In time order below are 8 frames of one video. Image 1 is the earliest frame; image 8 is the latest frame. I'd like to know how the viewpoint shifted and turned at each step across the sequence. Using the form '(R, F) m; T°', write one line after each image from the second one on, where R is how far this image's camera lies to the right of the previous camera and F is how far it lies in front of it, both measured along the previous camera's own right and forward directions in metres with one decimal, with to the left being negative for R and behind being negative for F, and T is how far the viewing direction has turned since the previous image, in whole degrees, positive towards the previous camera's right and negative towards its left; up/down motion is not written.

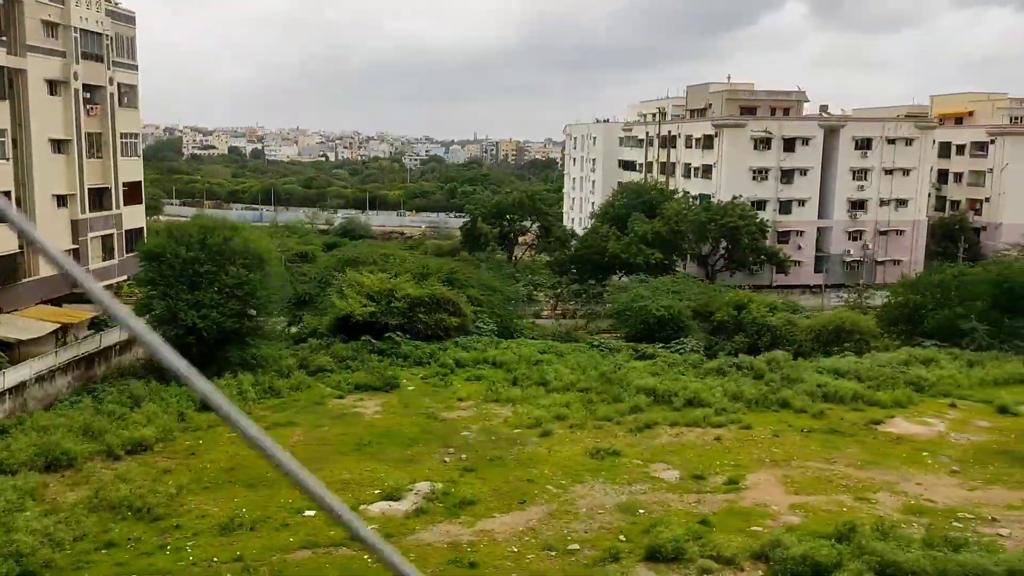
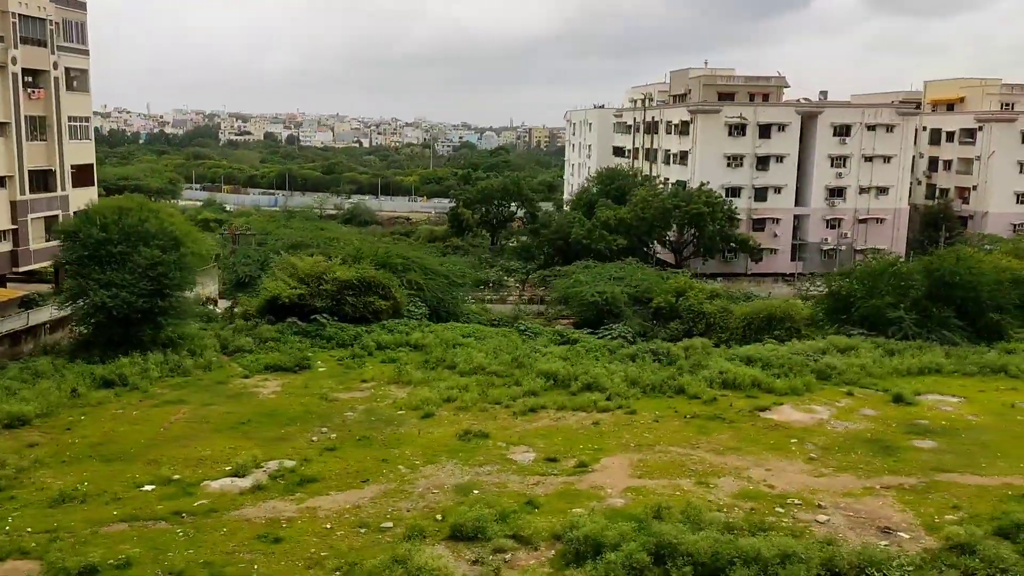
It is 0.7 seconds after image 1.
(+2.5, 0.0) m; -3°
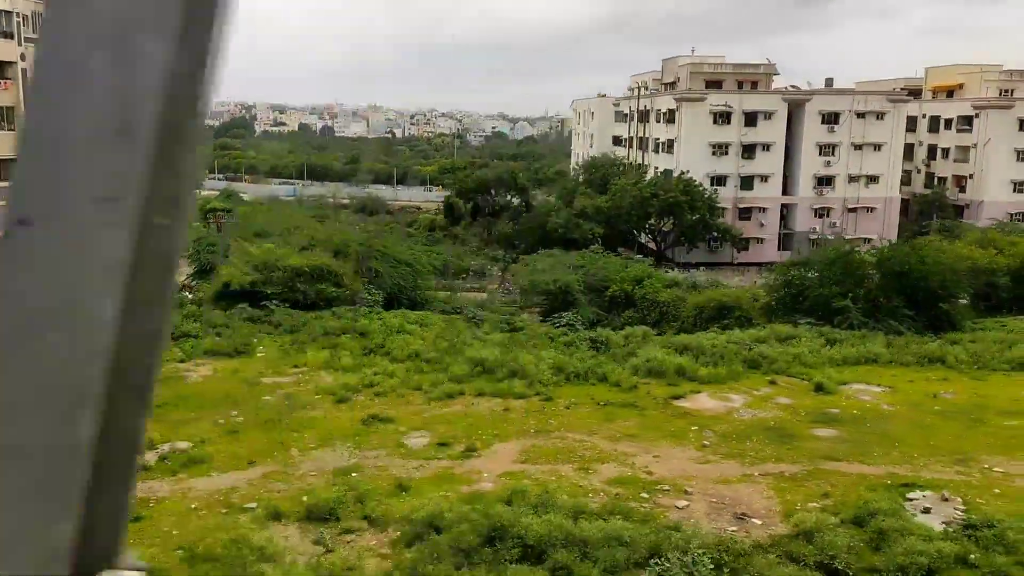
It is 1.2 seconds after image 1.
(+2.0, 0.0) m; -2°
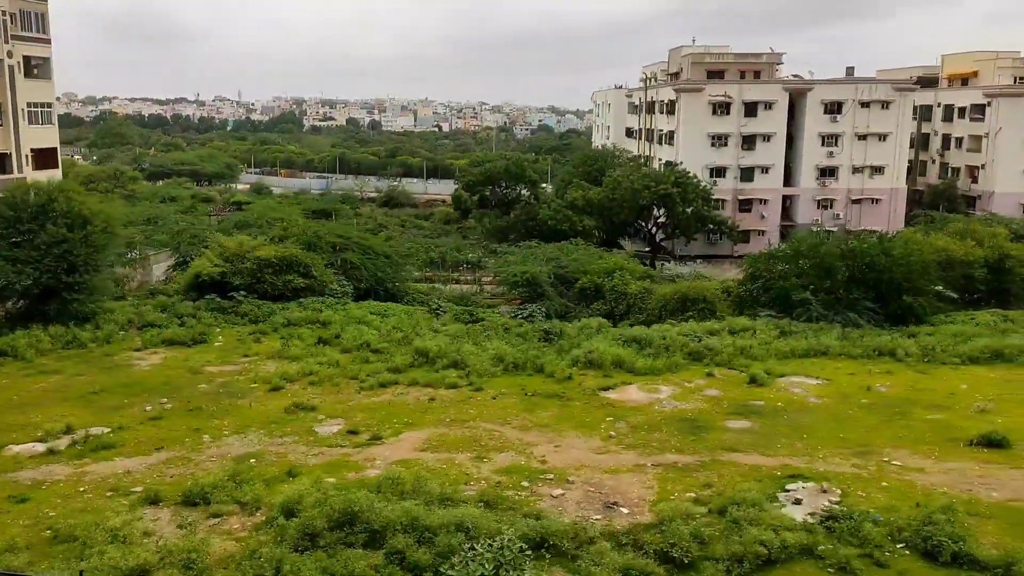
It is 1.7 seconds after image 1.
(+2.0, 0.0) m; -3°
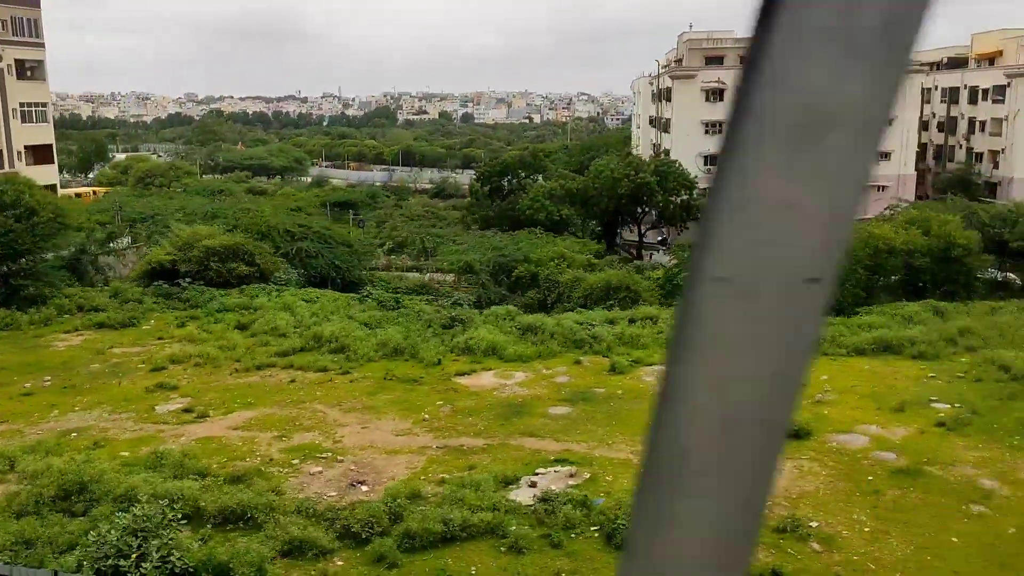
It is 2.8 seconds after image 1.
(+3.9, 0.0) m; -6°
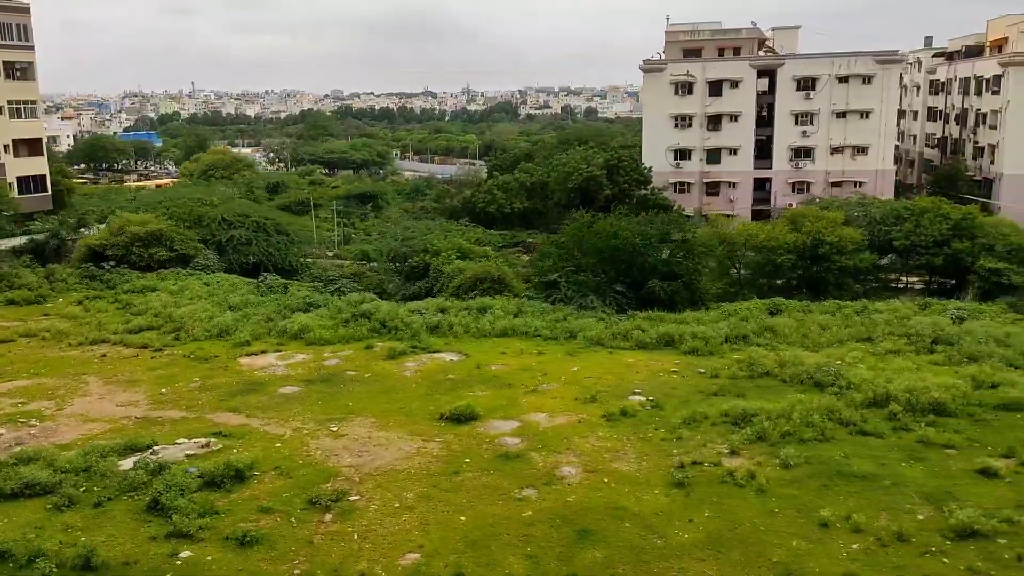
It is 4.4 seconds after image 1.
(+5.9, -0.1) m; -8°
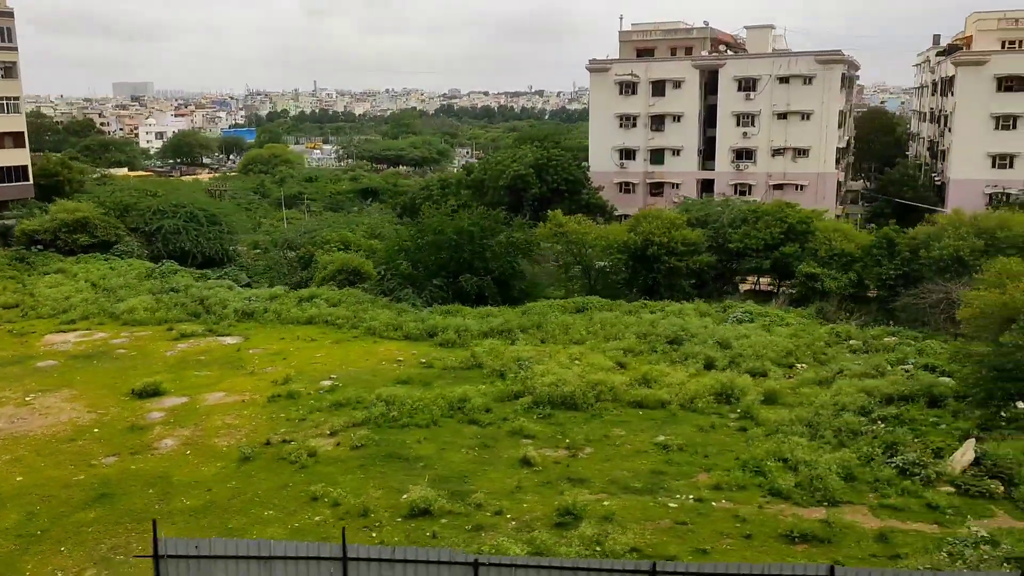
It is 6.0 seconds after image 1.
(+5.8, -0.3) m; -7°
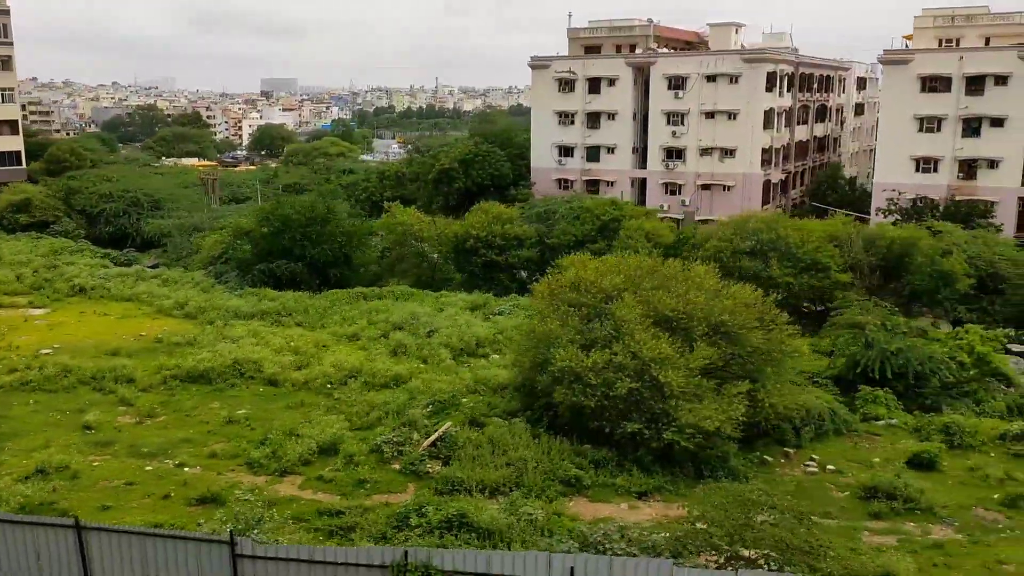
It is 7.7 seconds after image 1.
(+6.1, -0.1) m; -7°
